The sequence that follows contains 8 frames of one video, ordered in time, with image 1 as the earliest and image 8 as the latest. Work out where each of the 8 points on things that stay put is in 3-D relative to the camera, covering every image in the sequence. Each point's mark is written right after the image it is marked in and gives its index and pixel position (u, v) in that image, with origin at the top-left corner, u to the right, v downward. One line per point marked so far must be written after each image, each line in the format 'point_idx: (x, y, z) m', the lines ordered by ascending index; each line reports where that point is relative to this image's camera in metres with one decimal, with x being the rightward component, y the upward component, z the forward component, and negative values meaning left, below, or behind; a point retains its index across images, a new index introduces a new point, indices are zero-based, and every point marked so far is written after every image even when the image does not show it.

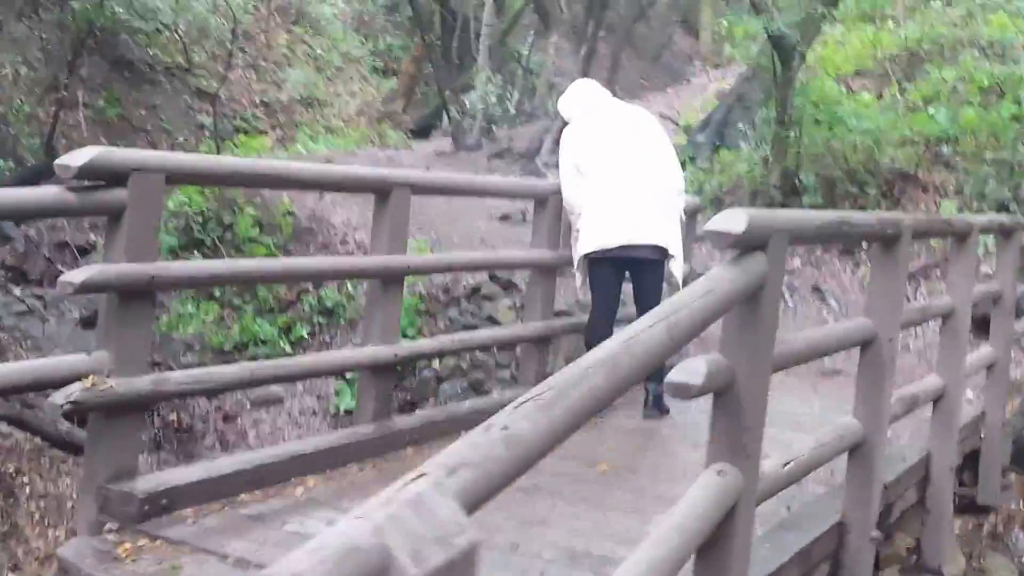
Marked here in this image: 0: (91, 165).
0: (-0.8, +0.2, +2.4) m
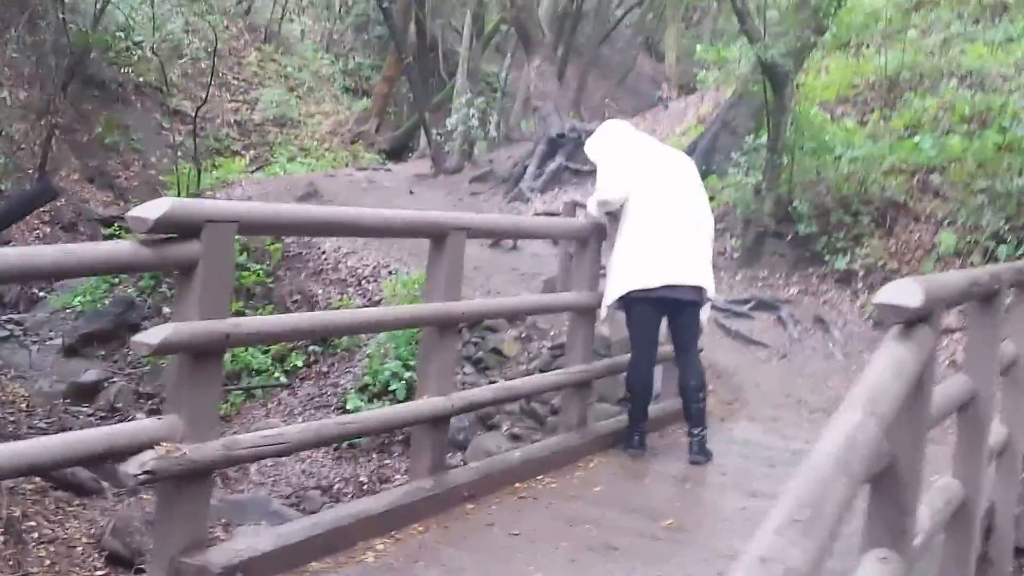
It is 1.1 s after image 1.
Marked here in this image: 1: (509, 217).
0: (-0.6, +0.1, +2.3) m
1: (0.0, +0.2, +3.6) m
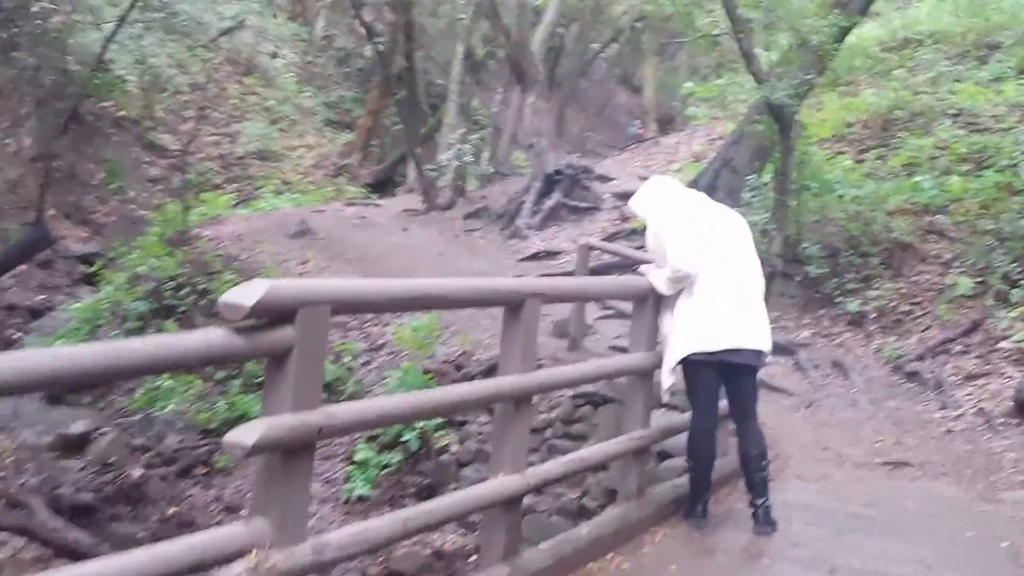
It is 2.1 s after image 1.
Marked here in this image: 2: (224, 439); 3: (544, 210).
0: (-0.4, 0.0, +2.1) m
1: (+0.2, 0.0, +3.4) m
2: (-0.5, -0.3, +2.1) m
3: (+0.3, +0.8, +12.4) m
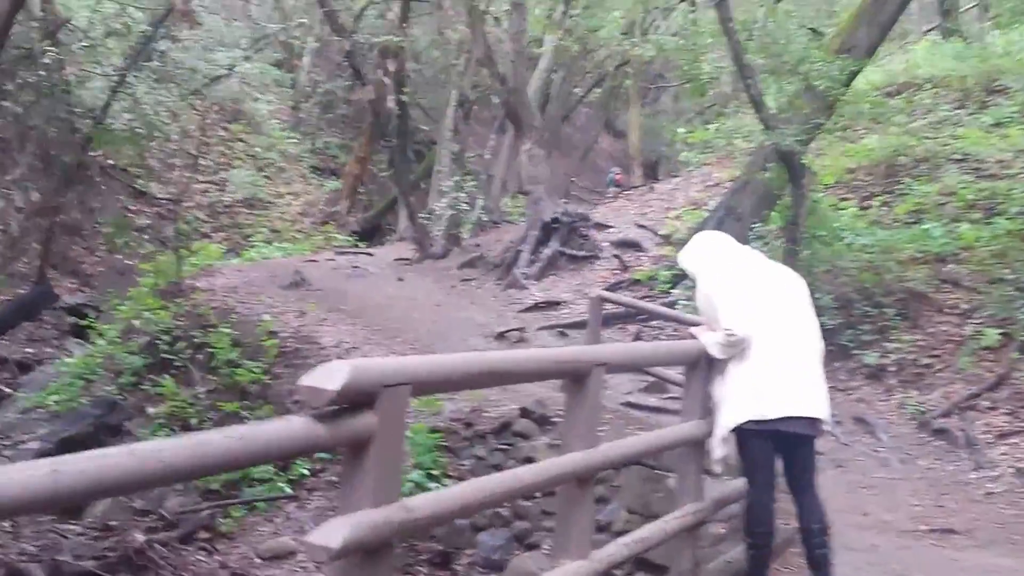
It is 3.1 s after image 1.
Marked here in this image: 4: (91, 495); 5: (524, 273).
0: (-0.3, -0.2, +1.9) m
1: (+0.3, -0.2, +3.2) m
2: (-0.3, -0.4, +1.9) m
3: (+0.3, +0.3, +12.2) m
4: (-0.5, -0.3, +1.5) m
5: (+0.1, +0.2, +12.1) m
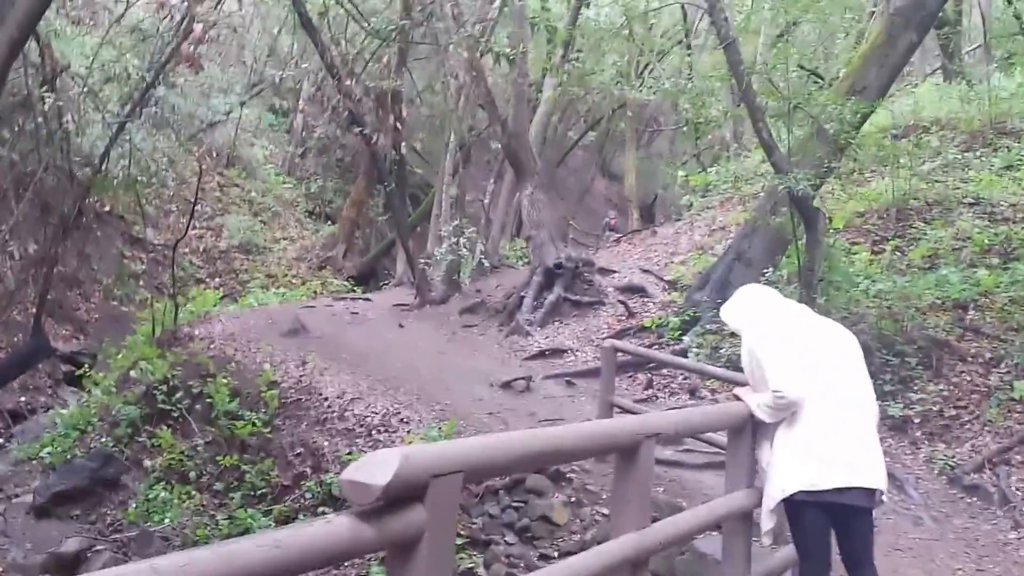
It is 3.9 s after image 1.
0: (-0.2, -0.3, +1.6) m
1: (+0.4, -0.3, +3.0) m
2: (-0.2, -0.5, +1.6) m
3: (+0.3, -0.2, +12.0) m
4: (-0.4, -0.4, +1.3) m
5: (+0.2, -0.3, +11.9) m
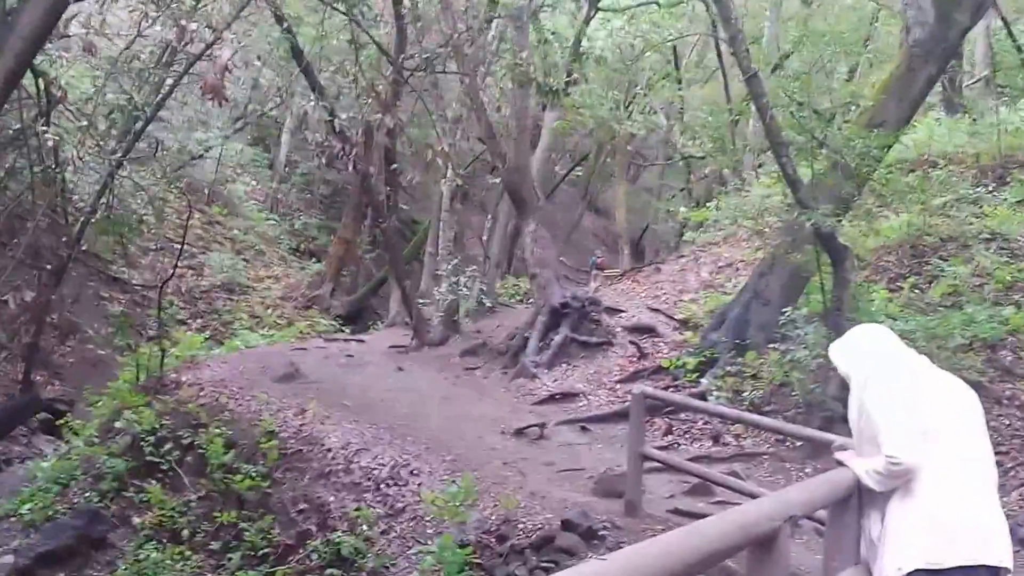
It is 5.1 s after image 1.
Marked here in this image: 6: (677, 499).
0: (+0.1, -0.4, +1.2) m
1: (+0.6, -0.4, +2.6) m
2: (0.0, -0.6, +1.2) m
3: (+0.4, -0.6, +11.6) m
4: (-0.2, -0.4, +0.9) m
5: (+0.2, -0.7, +11.5) m
6: (+1.0, -1.3, +7.3) m
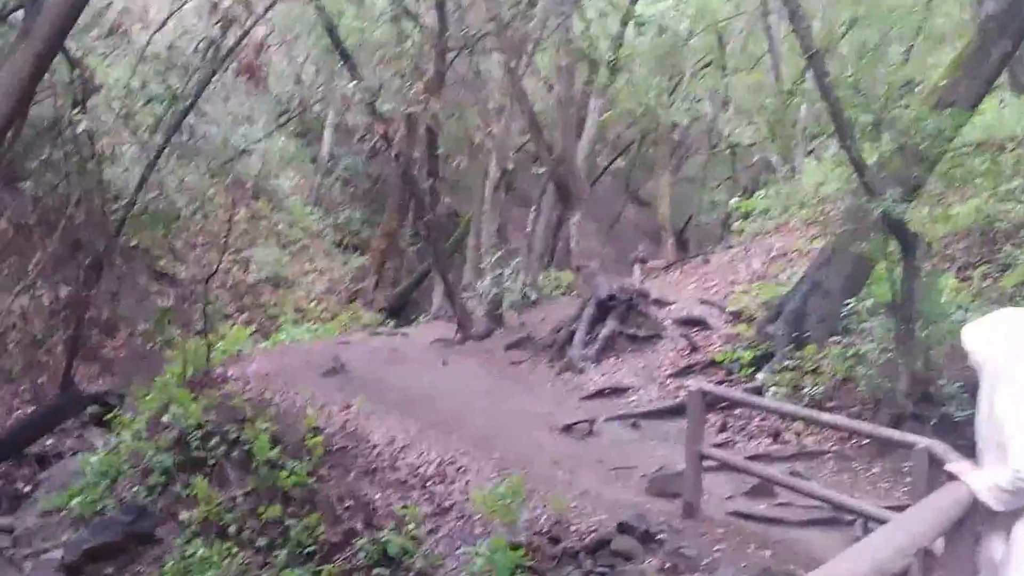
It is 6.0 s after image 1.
0: (+0.2, -0.3, +0.9) m
1: (+0.8, -0.4, +2.3) m
2: (+0.1, -0.6, +0.9) m
3: (+0.8, -0.5, +11.3) m
4: (-0.1, -0.4, +0.6) m
5: (+0.6, -0.6, +11.2) m
6: (+1.3, -1.2, +6.9) m
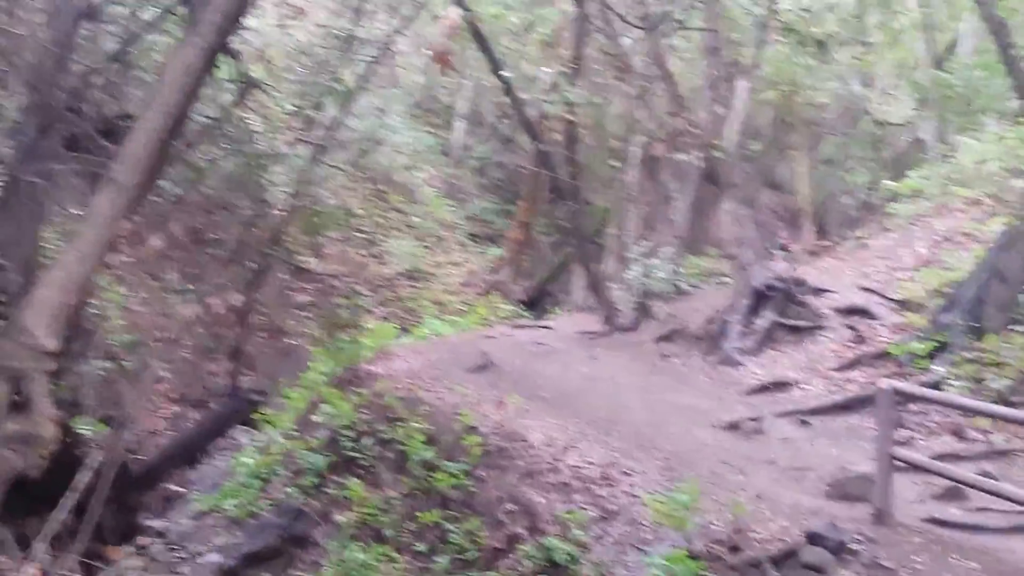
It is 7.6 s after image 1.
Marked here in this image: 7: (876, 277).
0: (+0.5, -0.4, +0.6) m
1: (+1.2, -0.4, +1.9) m
2: (+0.4, -0.6, +0.6) m
3: (+2.2, -0.4, +10.8) m
4: (+0.2, -0.5, +0.3) m
5: (+2.0, -0.5, +10.7) m
6: (+2.2, -1.2, +6.5) m
7: (+3.7, +0.1, +12.3) m
